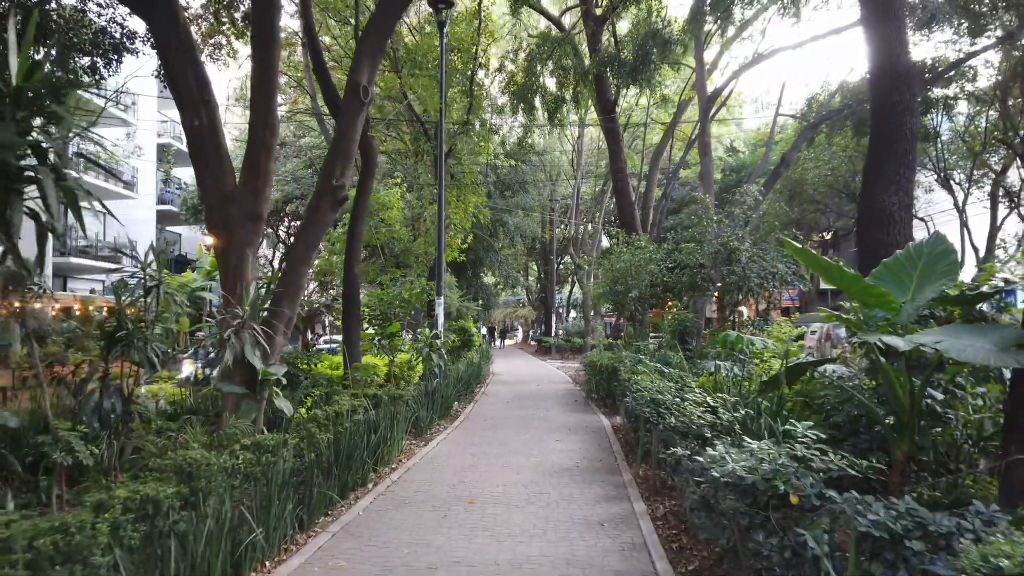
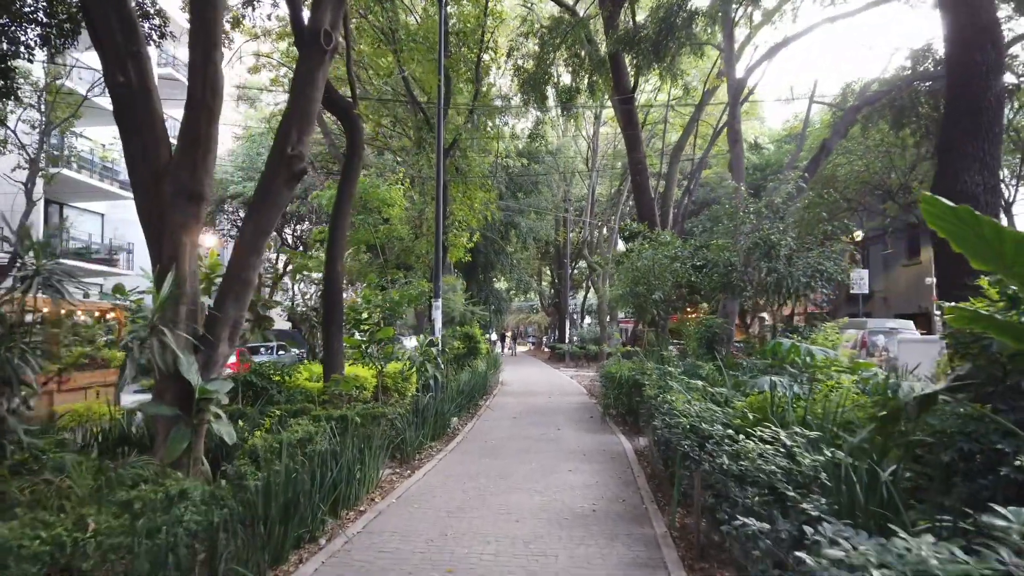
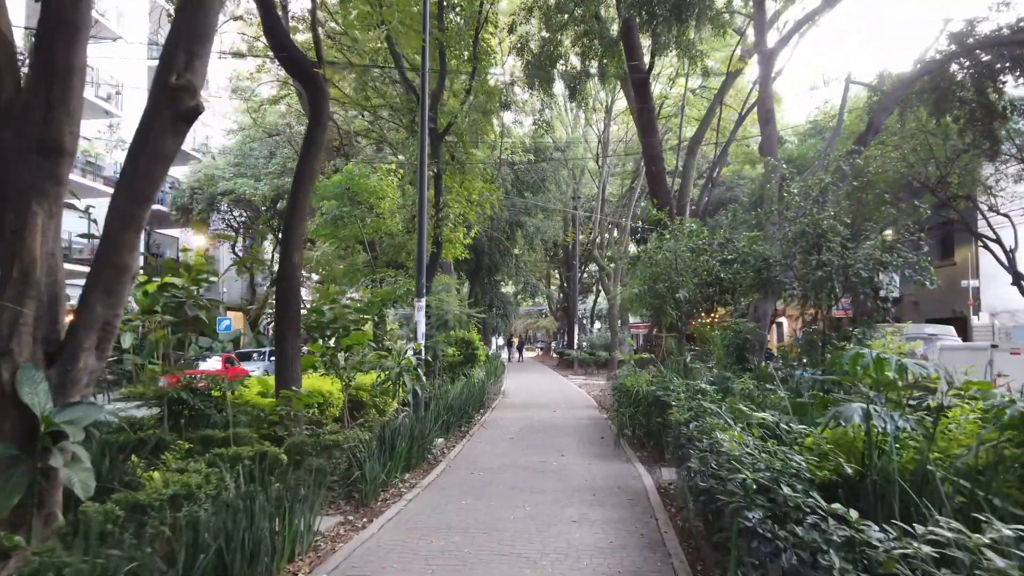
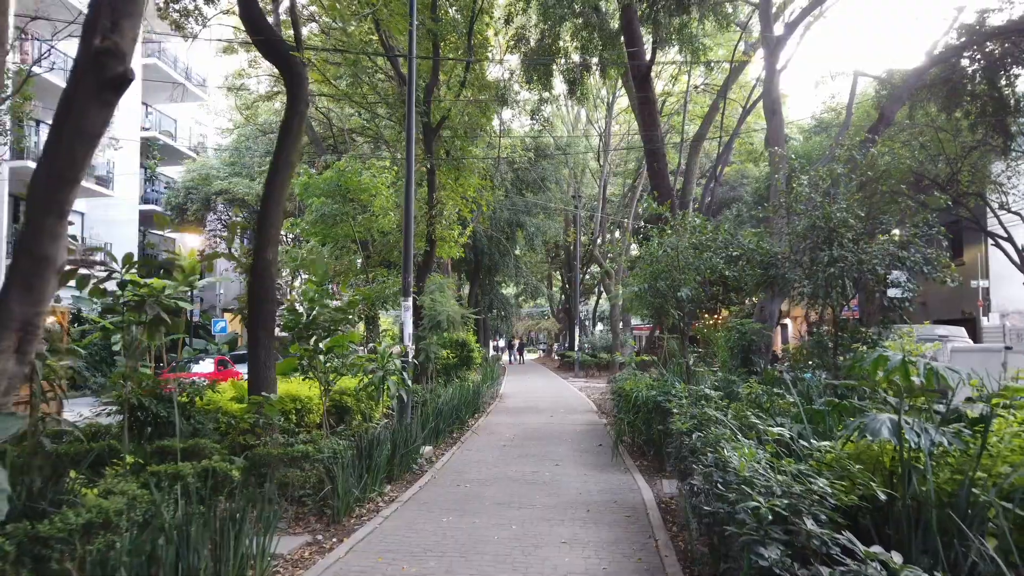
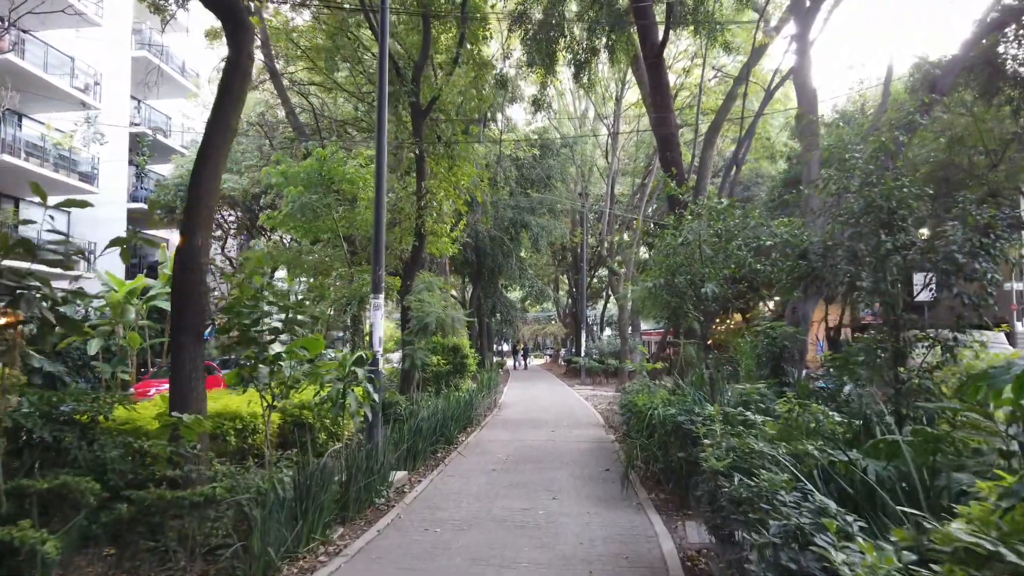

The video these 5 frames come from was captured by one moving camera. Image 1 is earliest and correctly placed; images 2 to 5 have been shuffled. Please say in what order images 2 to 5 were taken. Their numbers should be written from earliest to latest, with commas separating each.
2, 3, 4, 5
